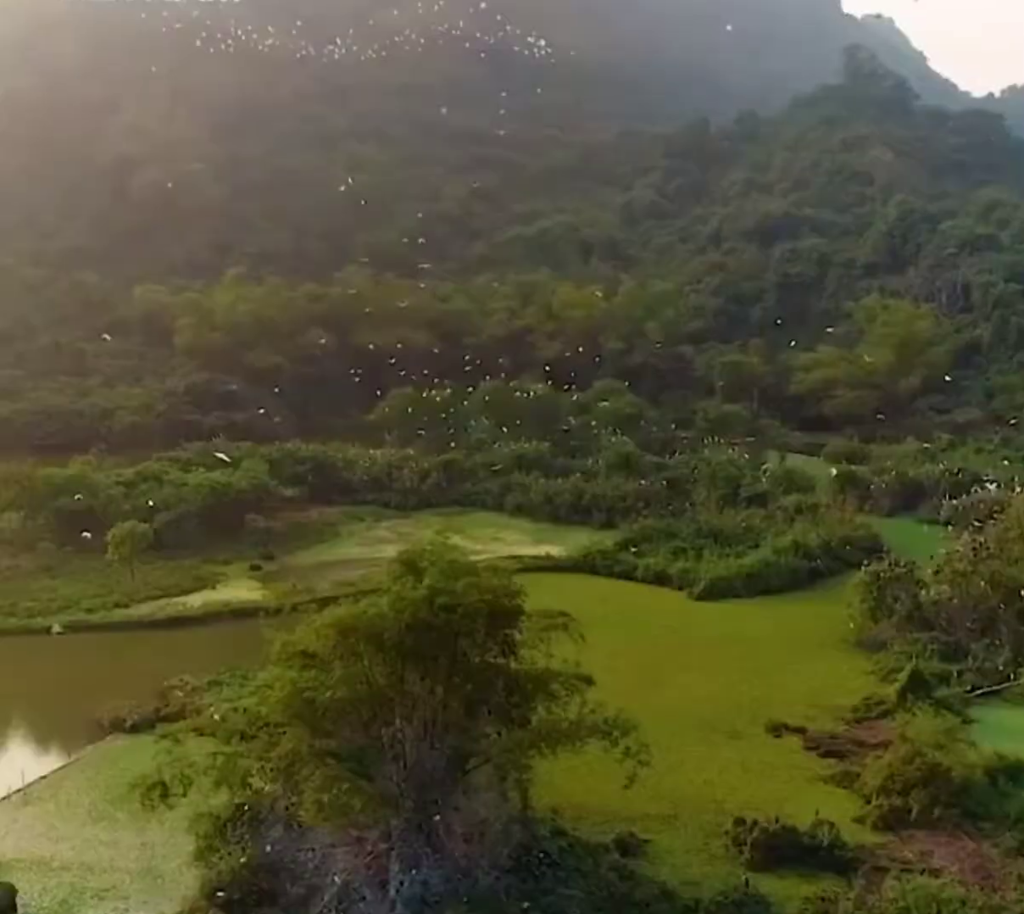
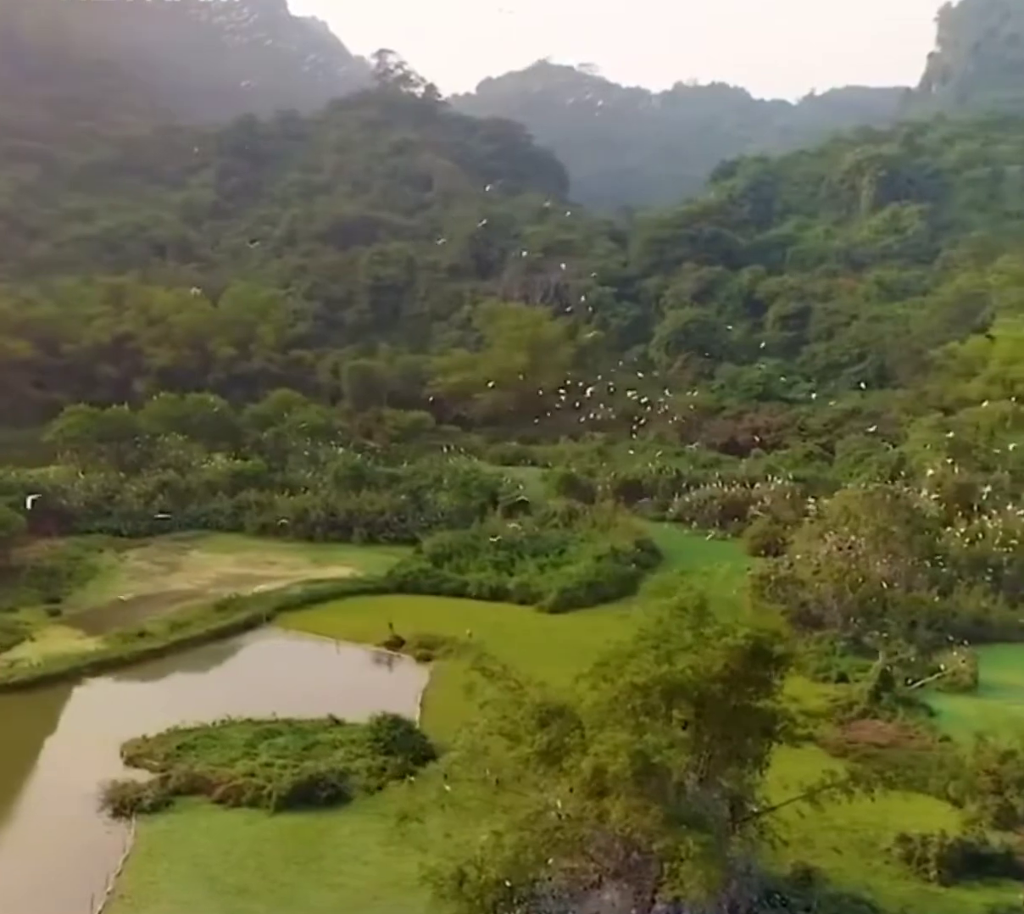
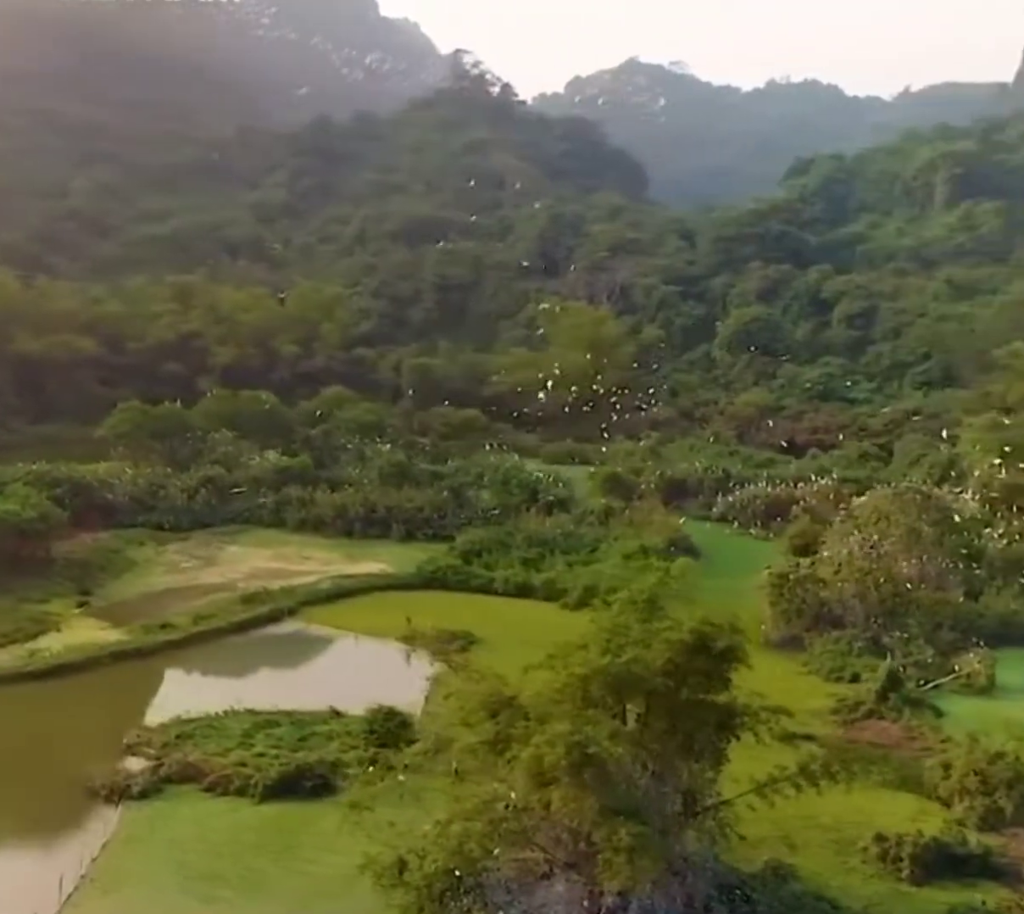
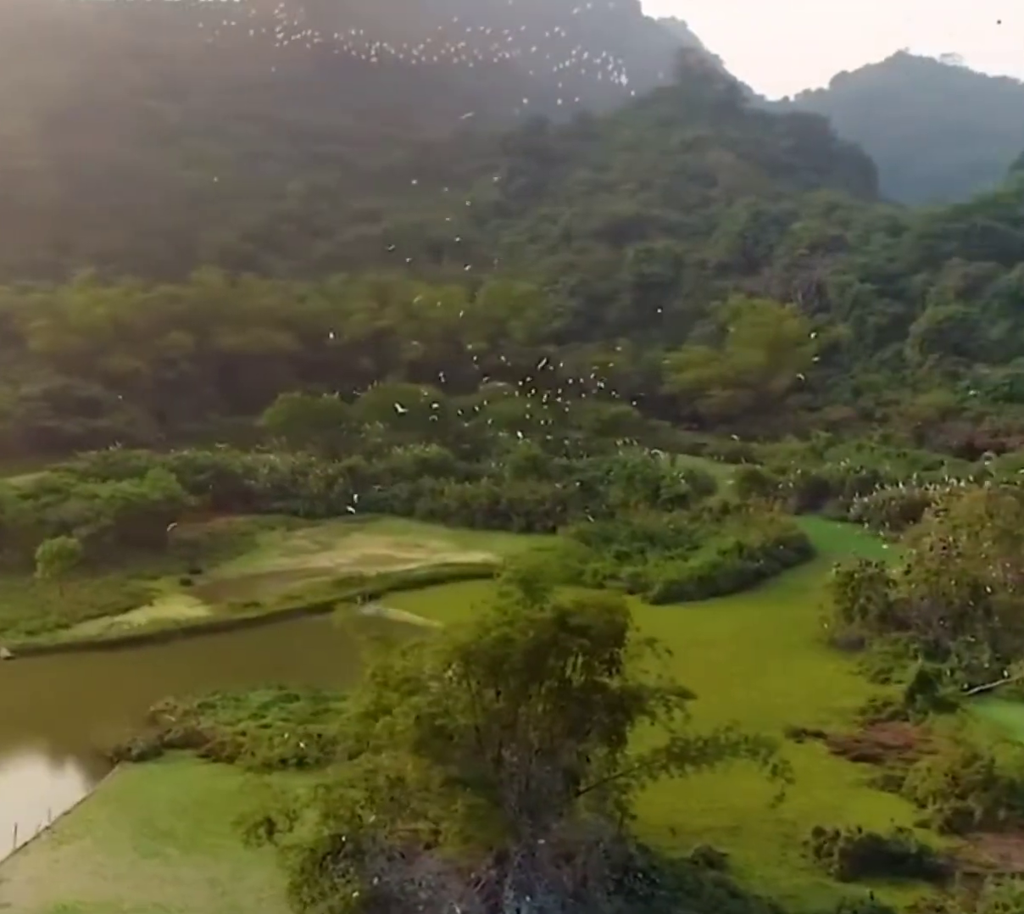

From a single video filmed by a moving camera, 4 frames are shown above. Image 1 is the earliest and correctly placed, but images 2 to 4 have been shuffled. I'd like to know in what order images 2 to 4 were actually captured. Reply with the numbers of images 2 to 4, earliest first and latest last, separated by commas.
4, 3, 2
